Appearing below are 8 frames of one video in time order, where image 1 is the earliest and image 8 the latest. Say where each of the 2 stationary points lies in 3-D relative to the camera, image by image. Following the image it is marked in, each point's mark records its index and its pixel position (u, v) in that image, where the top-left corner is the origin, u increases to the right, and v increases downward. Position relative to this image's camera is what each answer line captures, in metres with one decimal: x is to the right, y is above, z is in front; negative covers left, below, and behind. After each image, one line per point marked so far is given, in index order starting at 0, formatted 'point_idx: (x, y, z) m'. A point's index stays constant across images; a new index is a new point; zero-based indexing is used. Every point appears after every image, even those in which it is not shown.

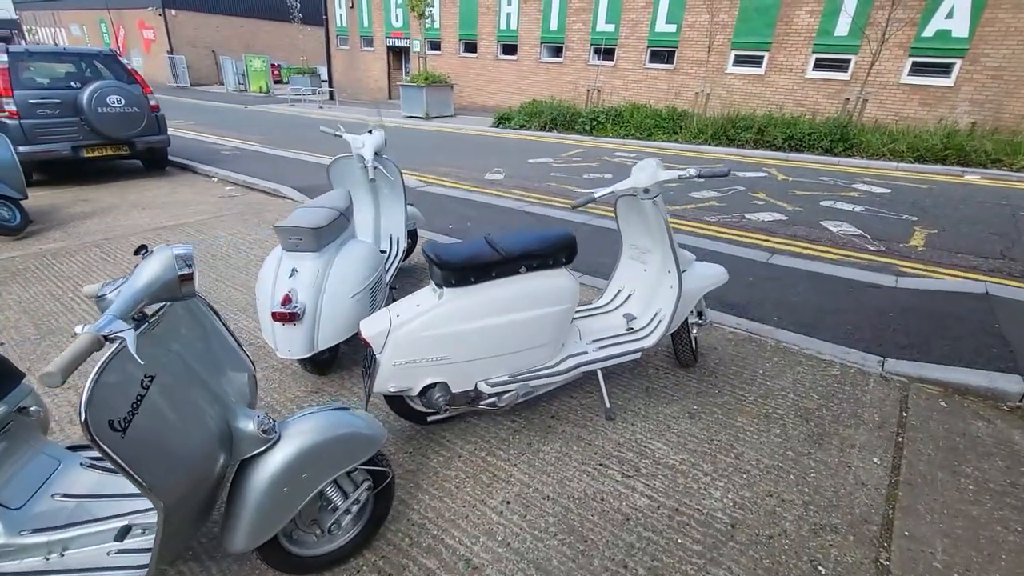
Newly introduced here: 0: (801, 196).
0: (+5.0, +1.6, +8.3) m
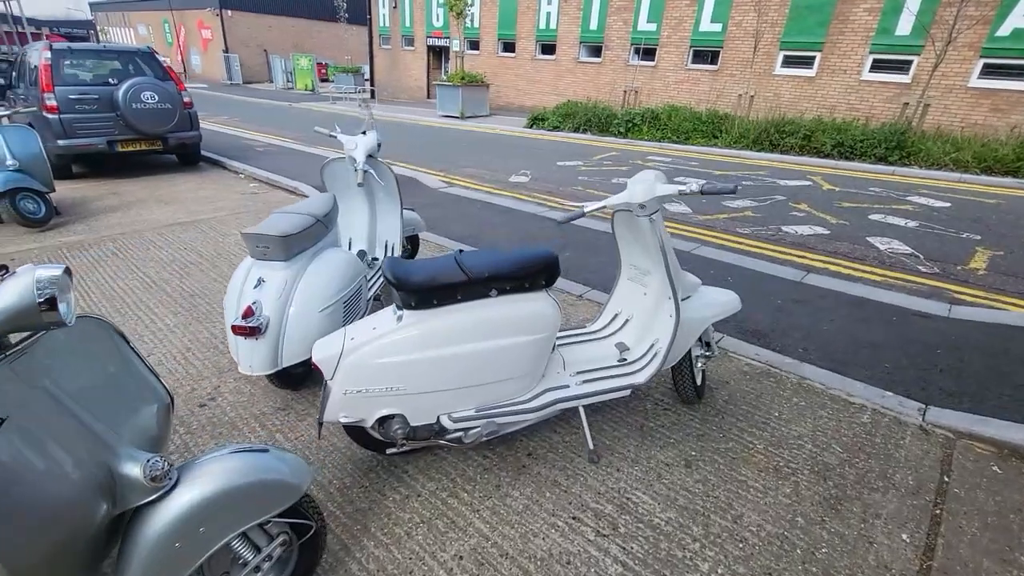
0: (+5.3, +1.3, +7.7) m
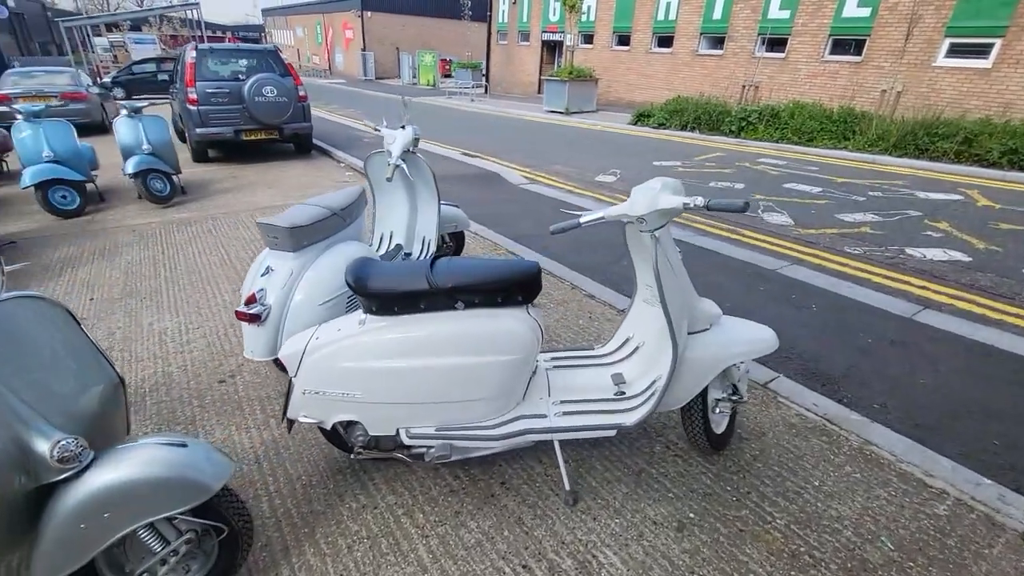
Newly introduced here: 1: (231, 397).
0: (+6.3, +0.7, +6.2) m
1: (-1.7, -0.7, +2.9) m
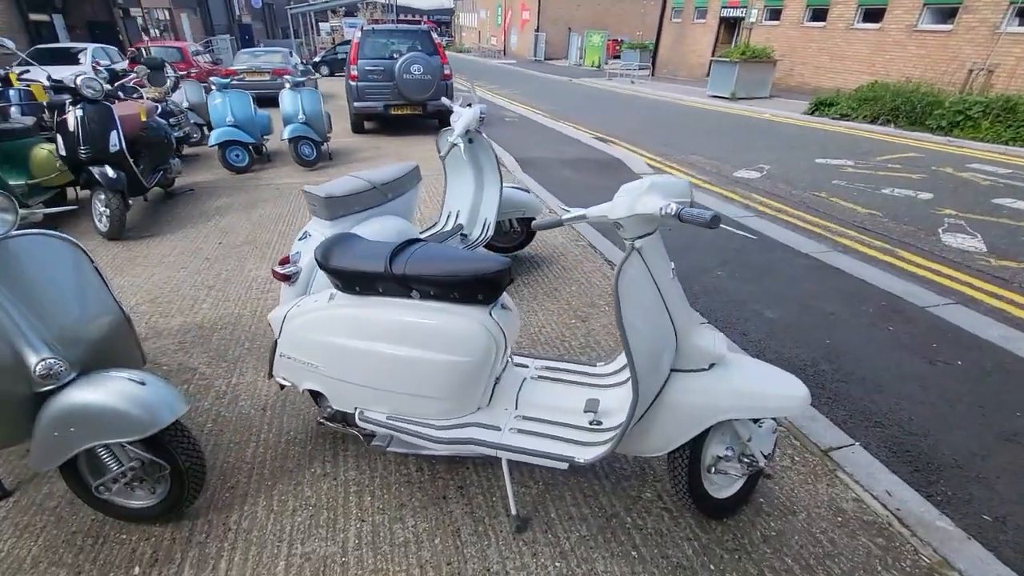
0: (+7.2, -0.1, +4.0) m
1: (-1.6, -0.4, +3.2) m
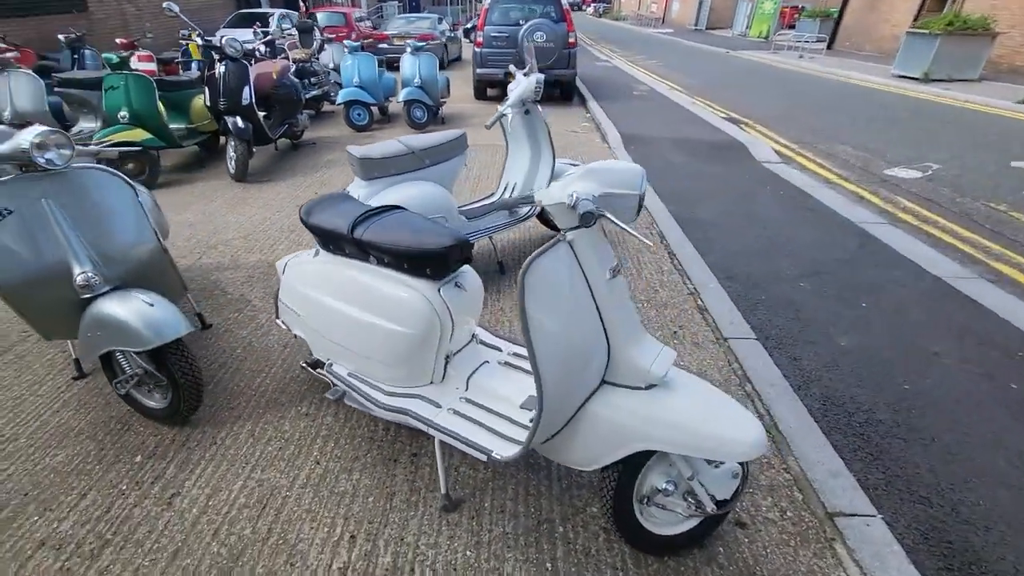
0: (+7.2, -1.0, +2.1) m
1: (-1.4, 0.0, +3.5) m
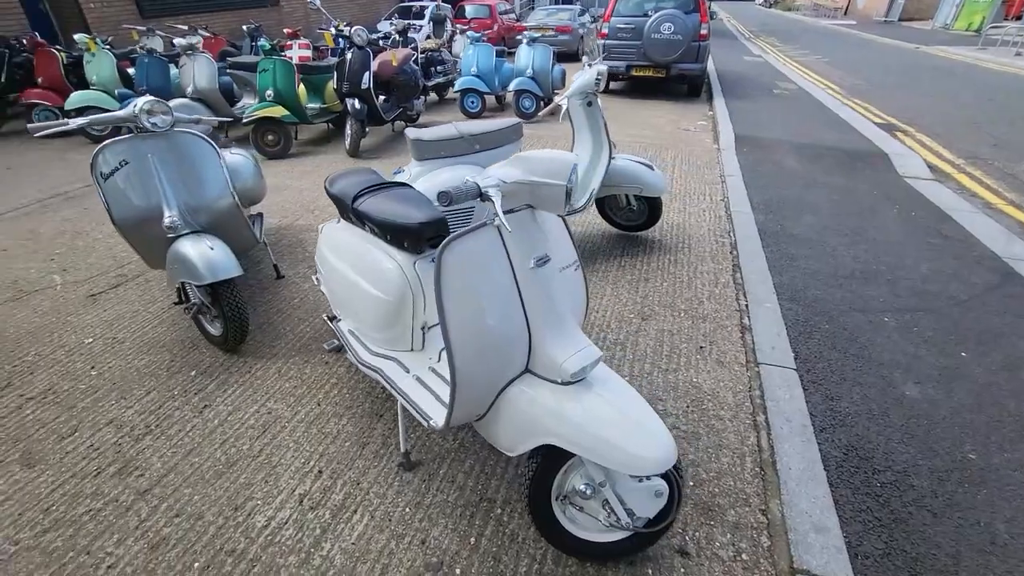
0: (+6.7, -1.9, +0.4) m
1: (-1.1, +0.2, +3.8) m
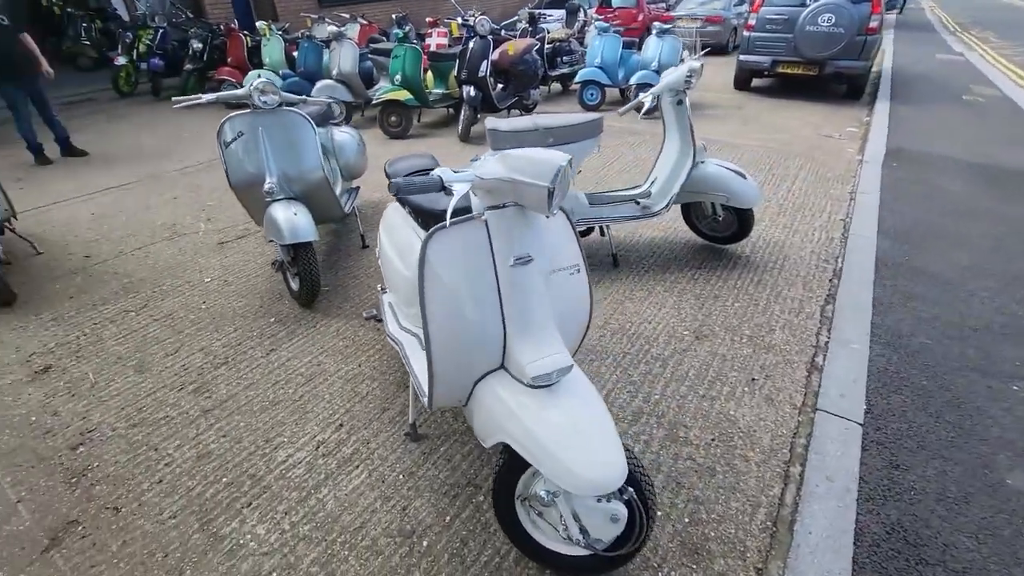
0: (+5.9, -2.8, -1.1) m
1: (-0.5, +0.4, +4.0) m
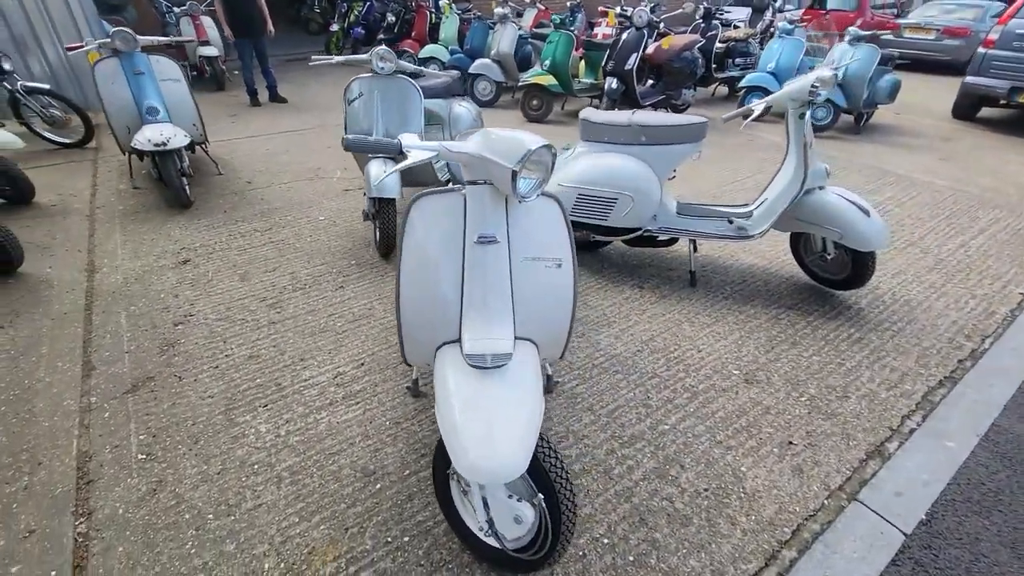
0: (+4.0, -3.9, -2.5) m
1: (+0.2, +0.5, +4.1) m
